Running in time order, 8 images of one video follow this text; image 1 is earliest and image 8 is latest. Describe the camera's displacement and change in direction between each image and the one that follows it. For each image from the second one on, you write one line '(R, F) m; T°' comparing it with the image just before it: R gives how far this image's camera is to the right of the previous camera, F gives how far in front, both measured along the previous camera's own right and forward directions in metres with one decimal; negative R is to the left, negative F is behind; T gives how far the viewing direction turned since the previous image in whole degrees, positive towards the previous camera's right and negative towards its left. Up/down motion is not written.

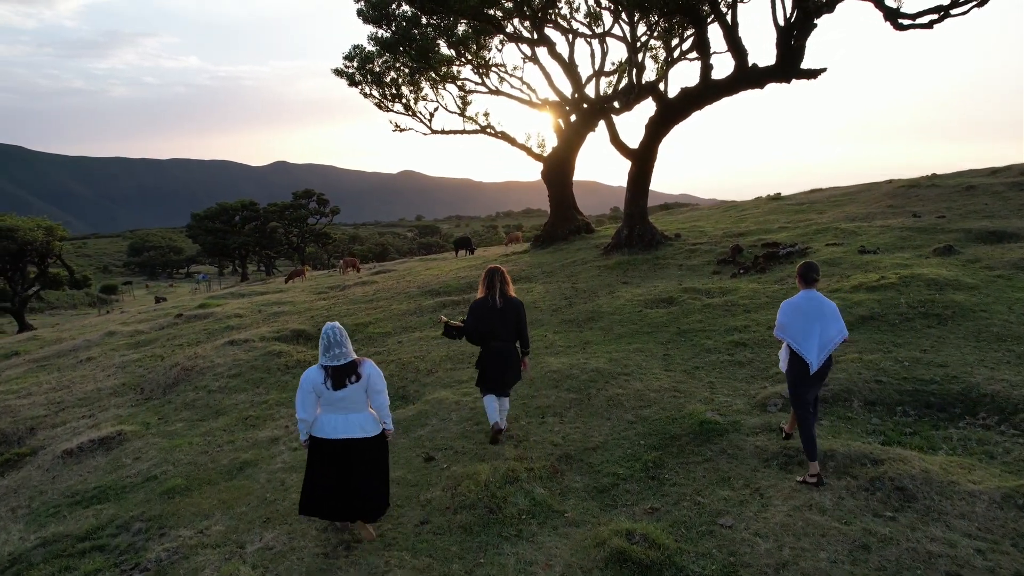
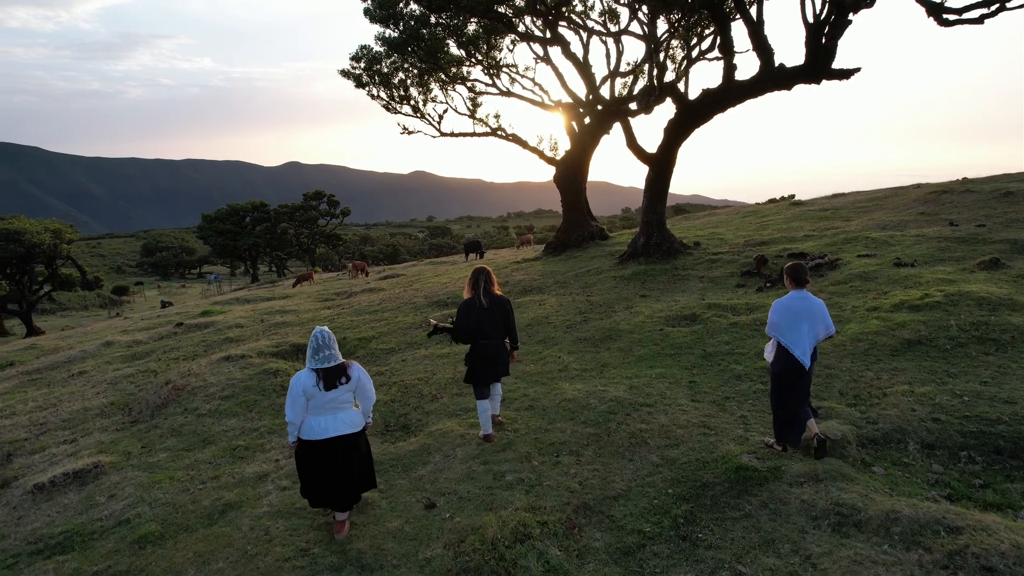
(0.0, +0.7) m; -1°
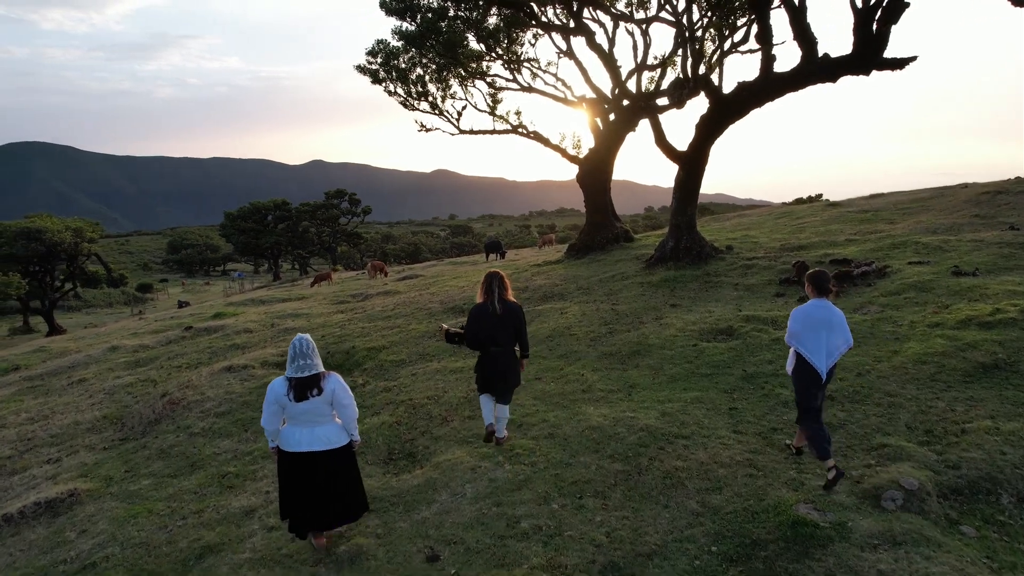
(0.0, +0.8) m; -2°
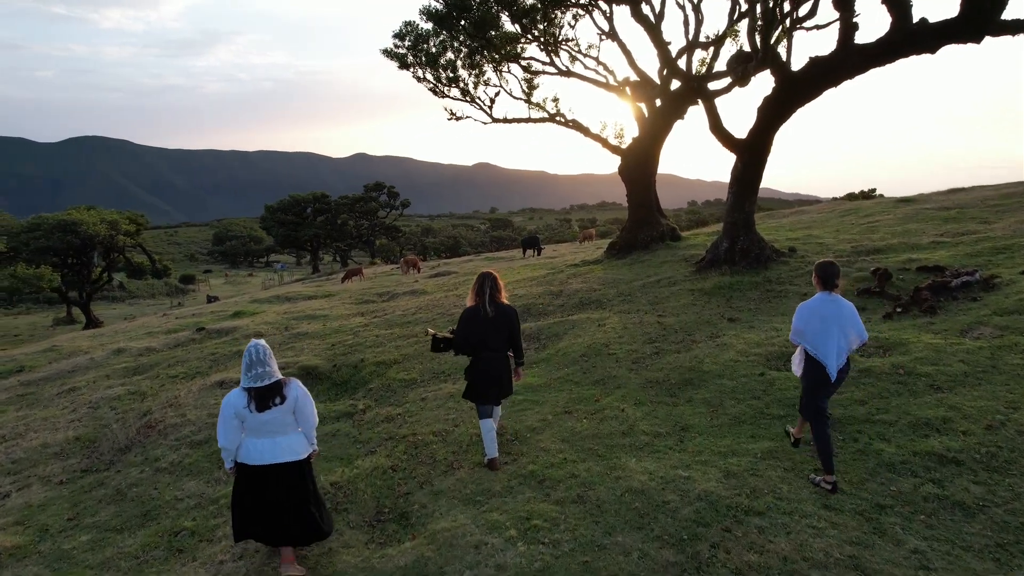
(+0.1, +1.4) m; -3°
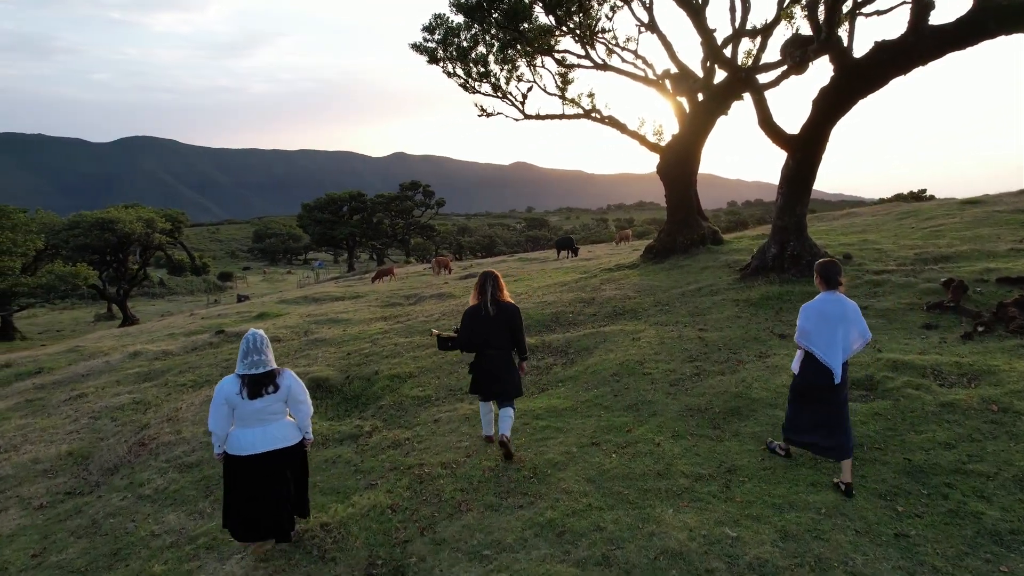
(+0.1, +0.8) m; -3°
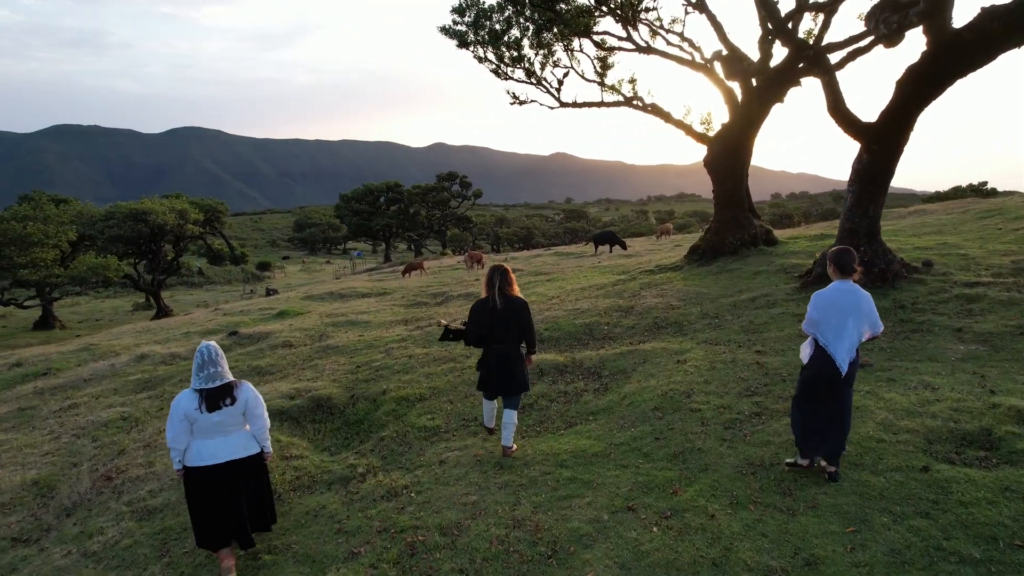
(+0.1, +1.2) m; -3°
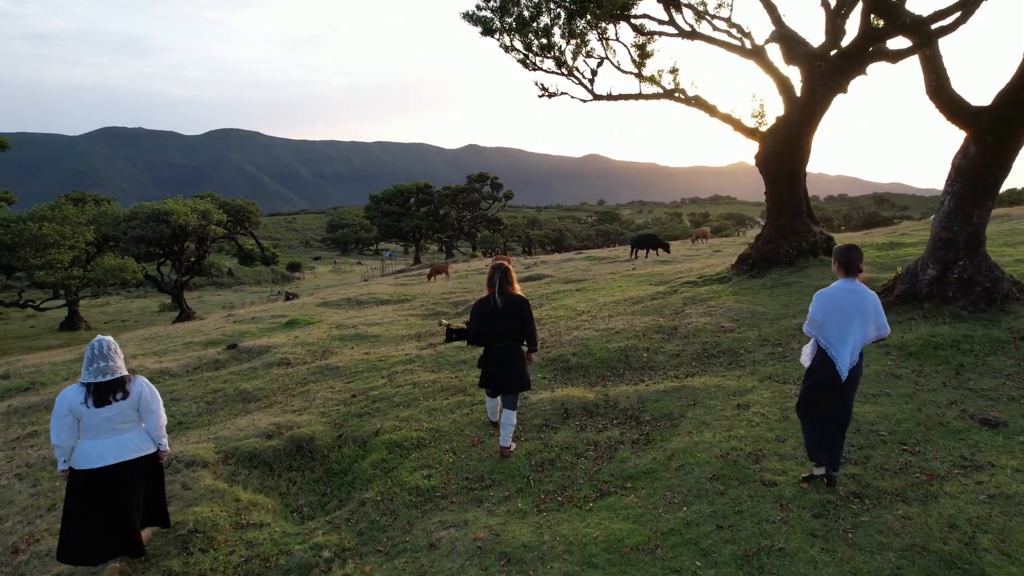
(+0.1, +1.5) m; -3°
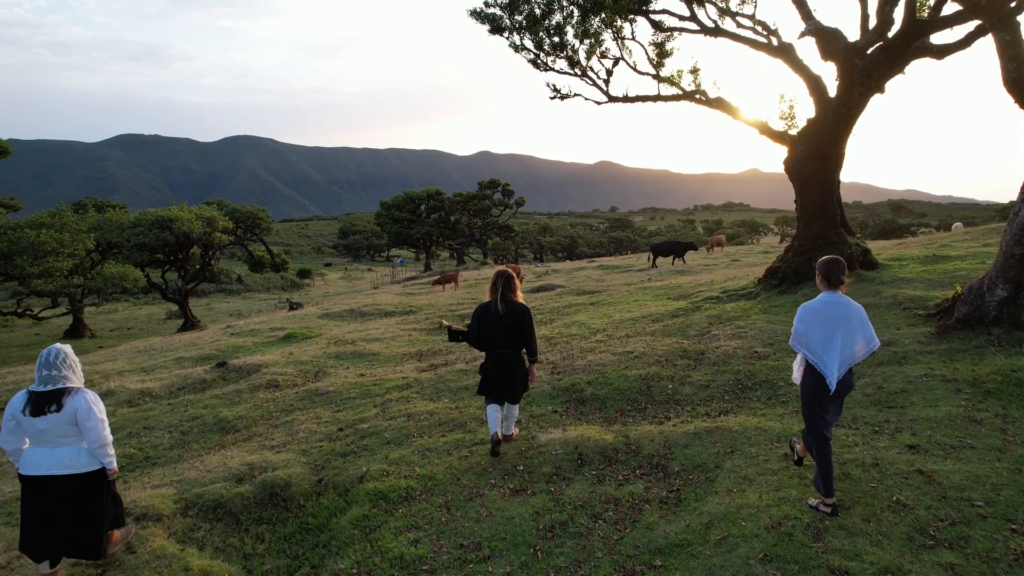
(0.0, +0.9) m; -1°
